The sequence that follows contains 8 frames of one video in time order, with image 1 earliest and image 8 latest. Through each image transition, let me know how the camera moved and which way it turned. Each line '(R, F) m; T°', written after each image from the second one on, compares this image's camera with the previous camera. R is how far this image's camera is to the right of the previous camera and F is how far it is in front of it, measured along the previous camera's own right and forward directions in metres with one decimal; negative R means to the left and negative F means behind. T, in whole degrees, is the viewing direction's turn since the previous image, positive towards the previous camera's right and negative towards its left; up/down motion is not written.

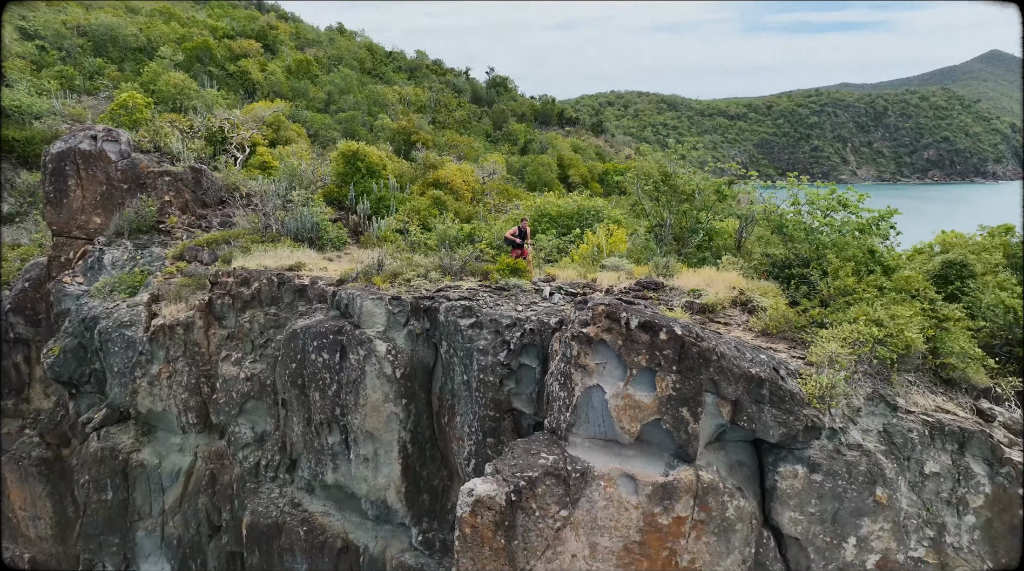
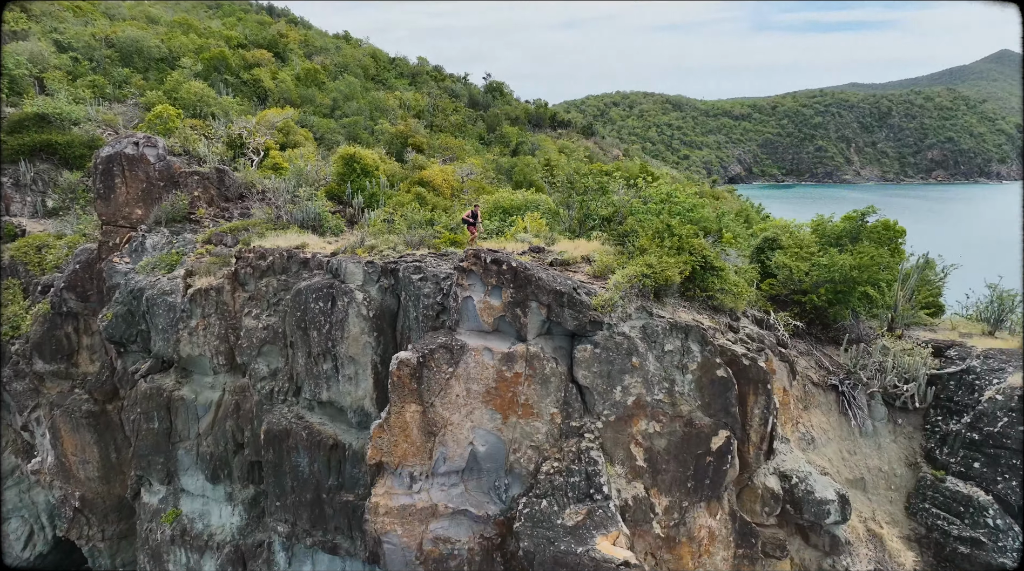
(+0.8, -2.5) m; -1°
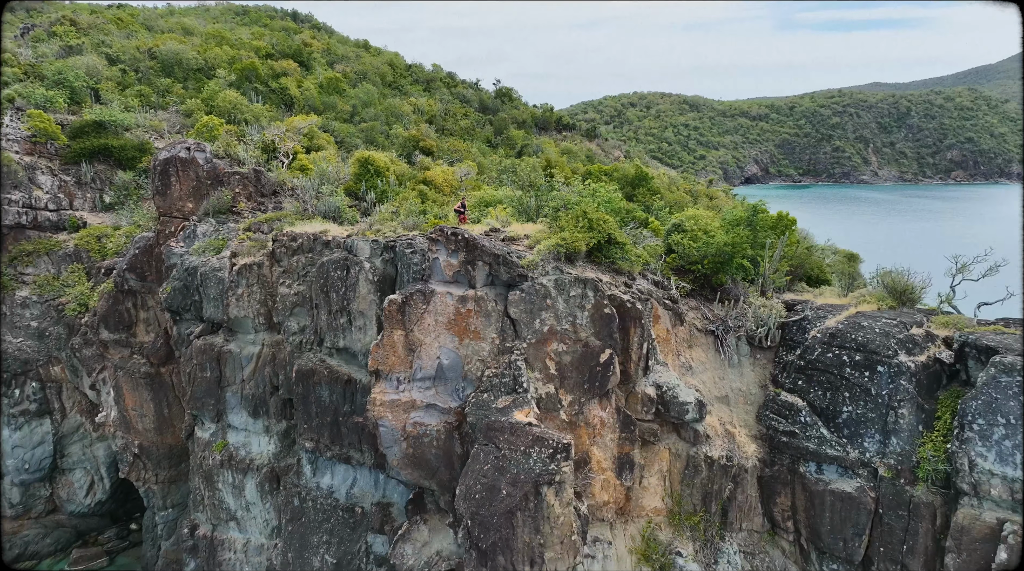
(+0.8, -2.8) m; -2°
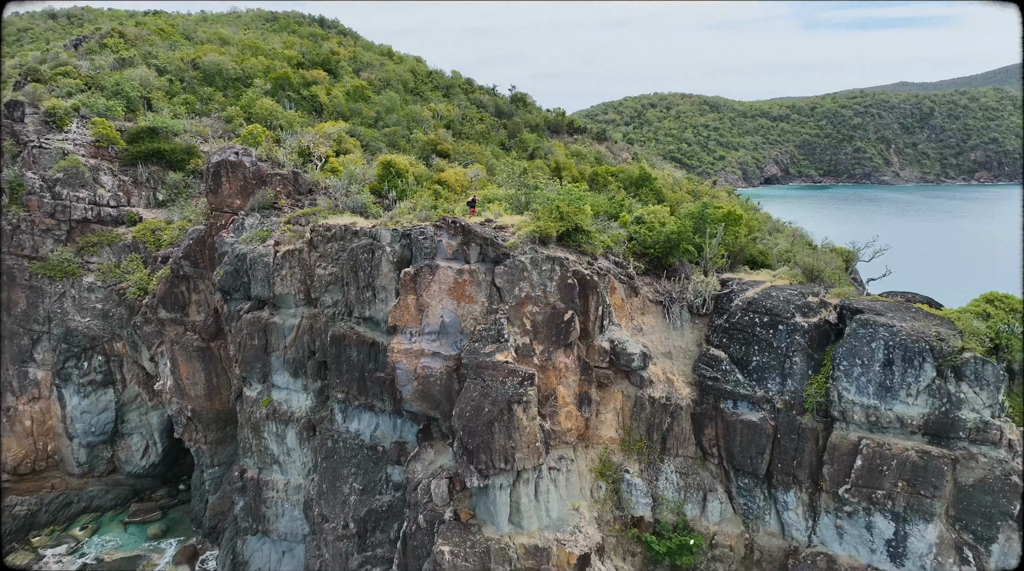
(+0.6, -2.7) m; -2°
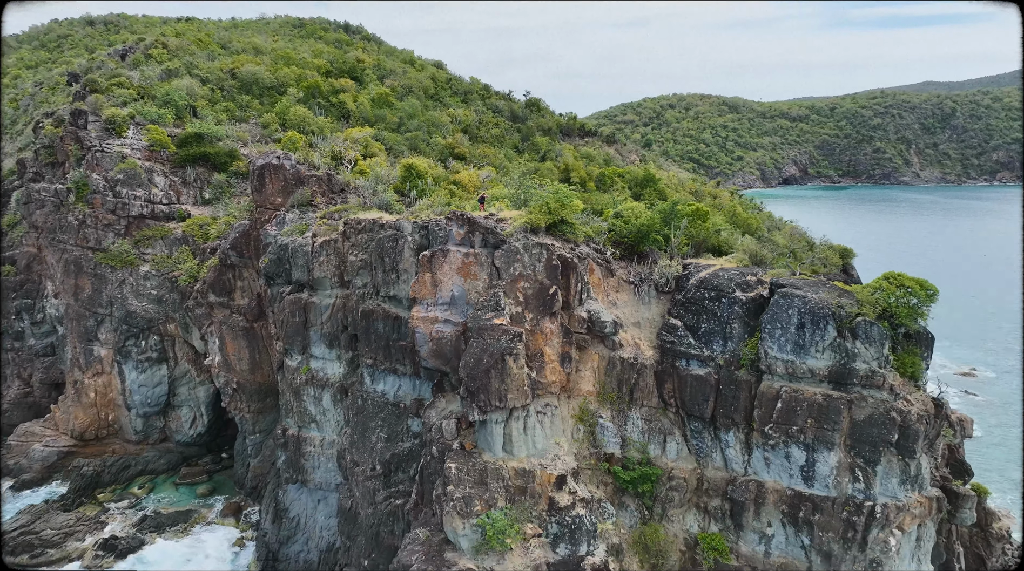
(+0.5, -2.9) m; -2°
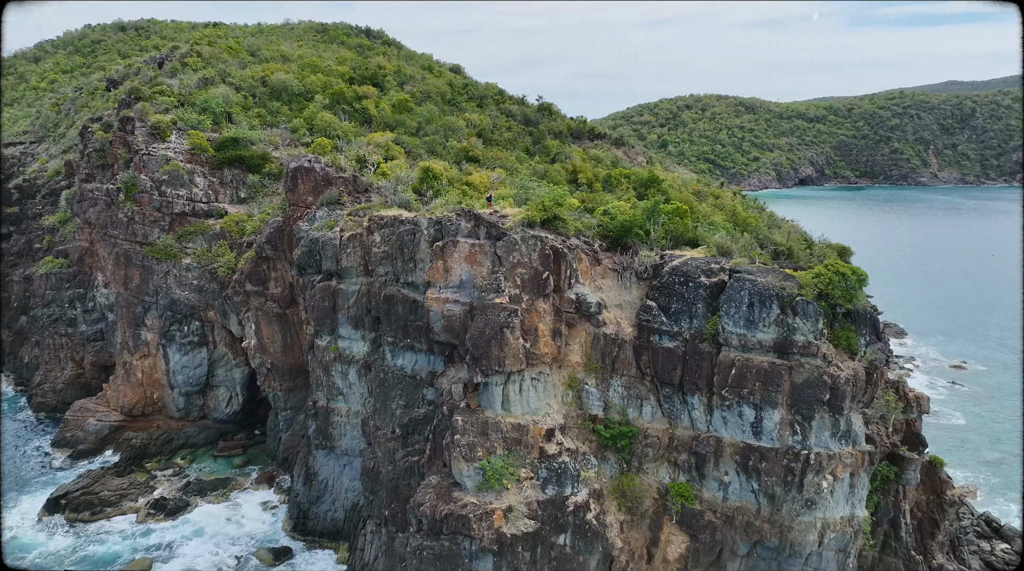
(+0.5, -2.6) m; -1°
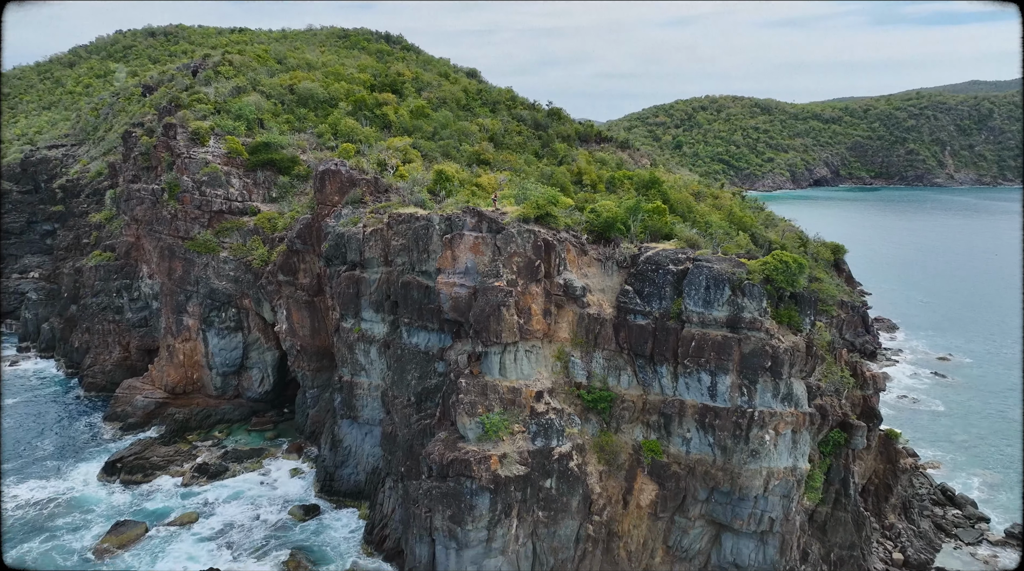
(+0.6, -3.0) m; -1°
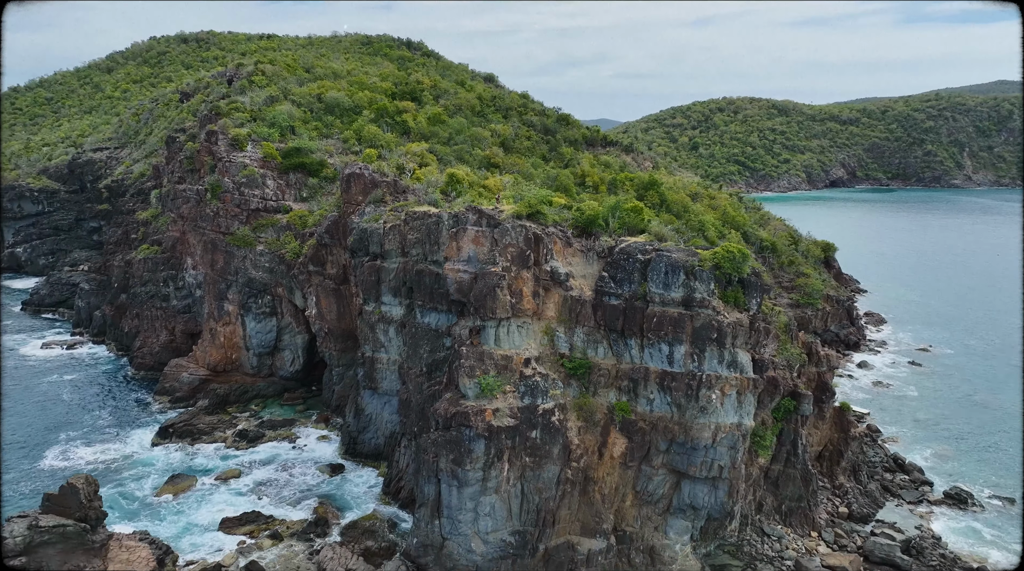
(+0.9, -3.9) m; -2°
